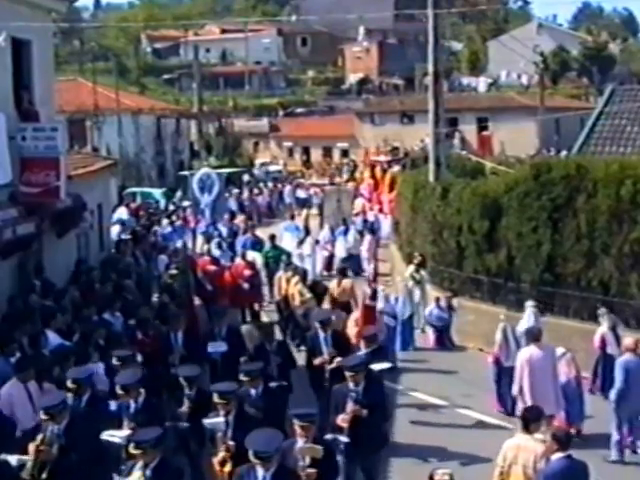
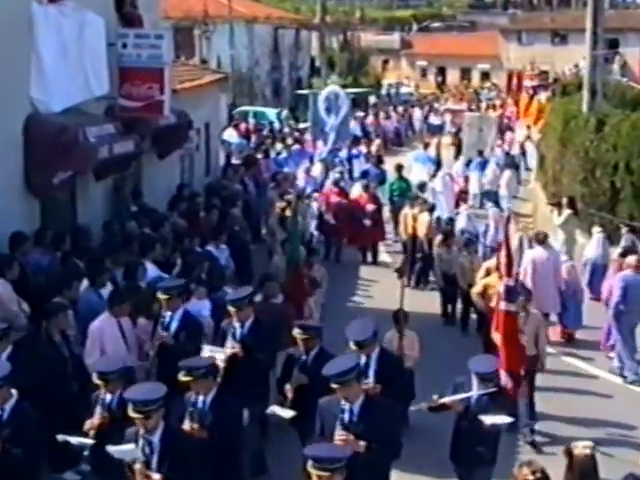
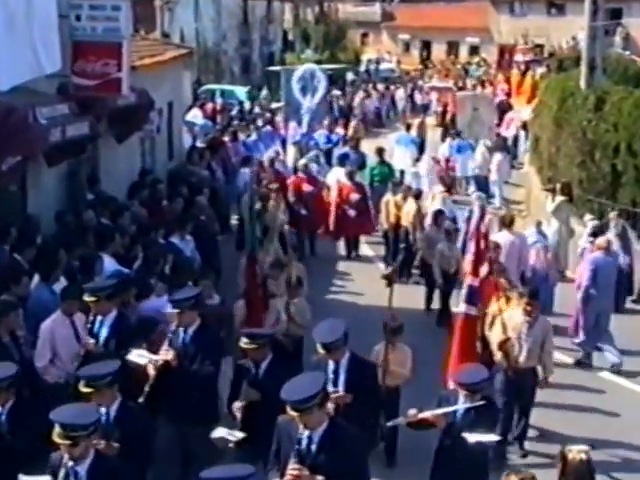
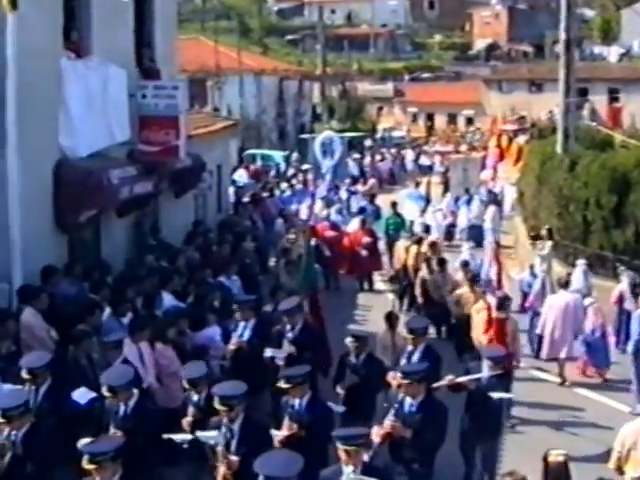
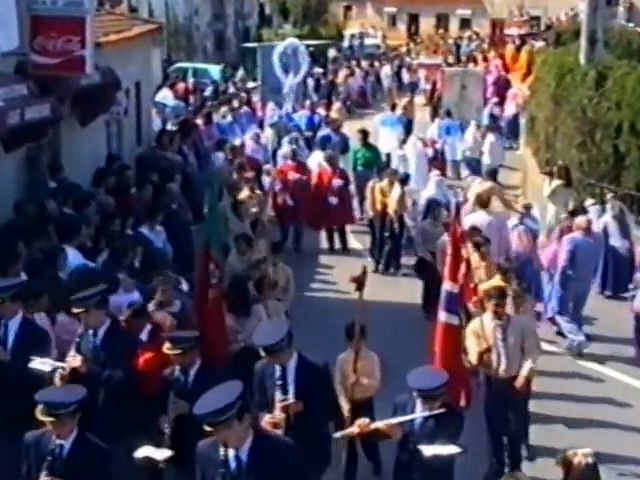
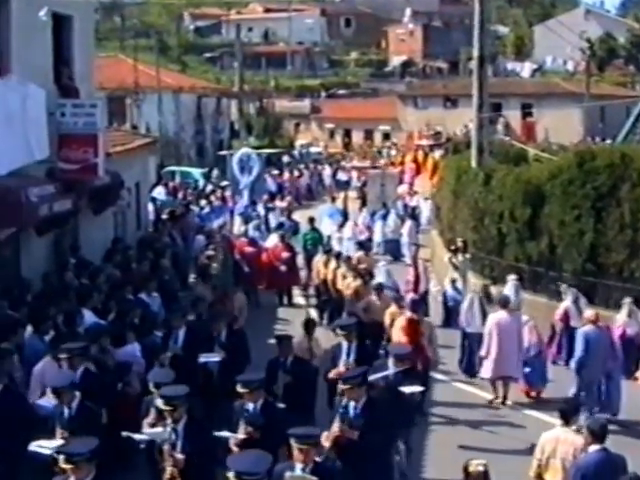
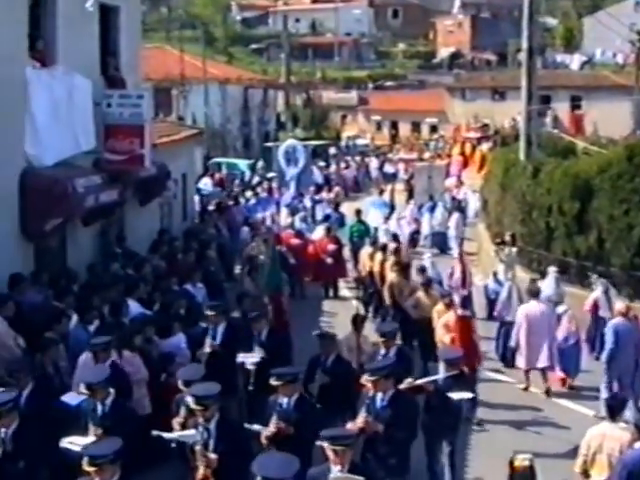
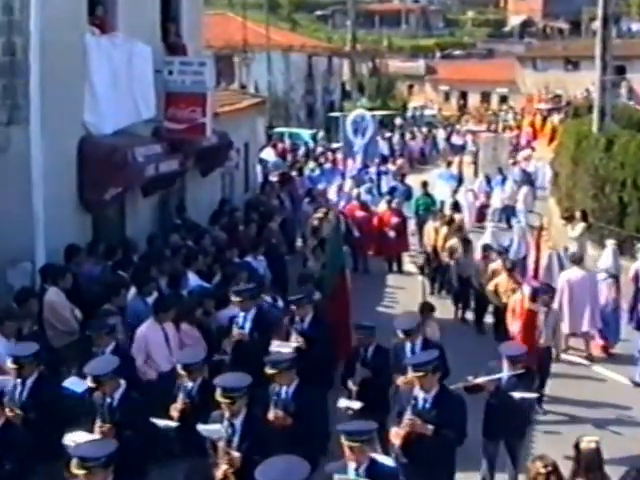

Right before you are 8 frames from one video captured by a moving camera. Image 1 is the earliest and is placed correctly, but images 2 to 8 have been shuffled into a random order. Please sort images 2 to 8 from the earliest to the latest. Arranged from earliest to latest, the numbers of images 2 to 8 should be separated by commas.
6, 7, 4, 8, 2, 3, 5
